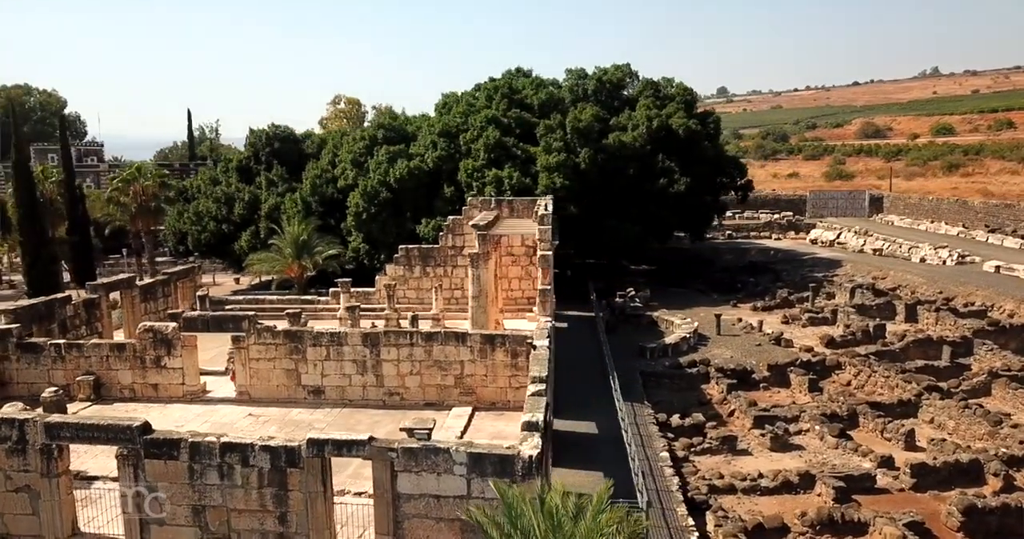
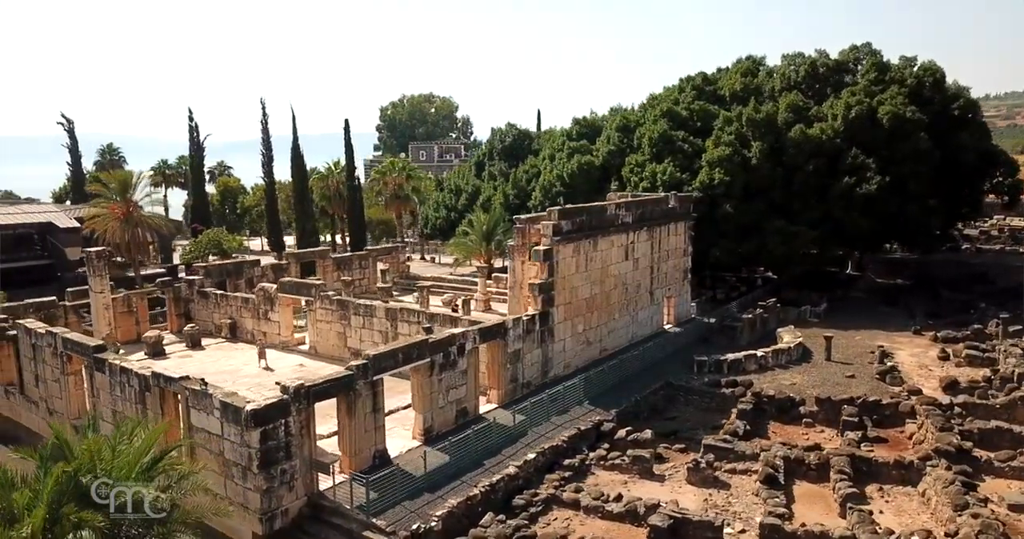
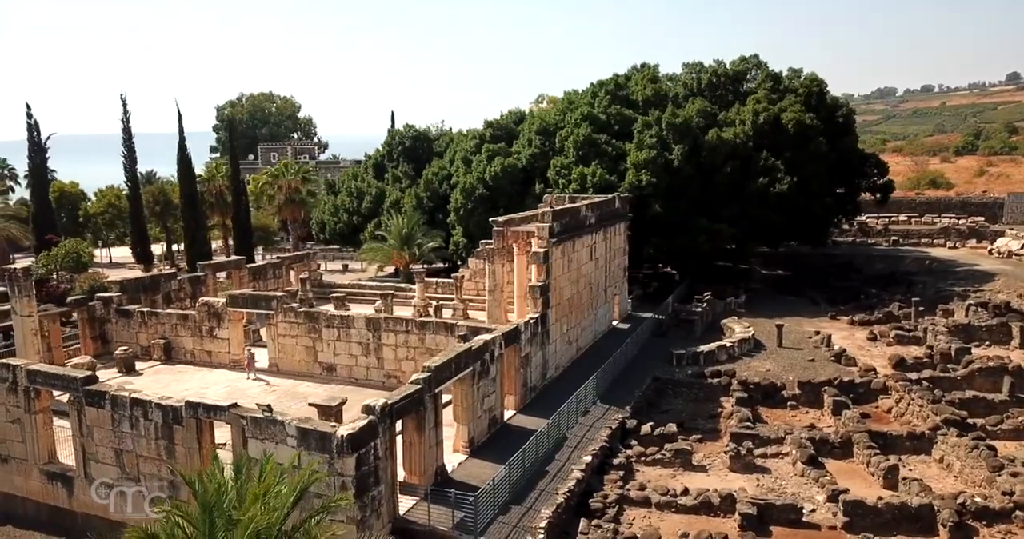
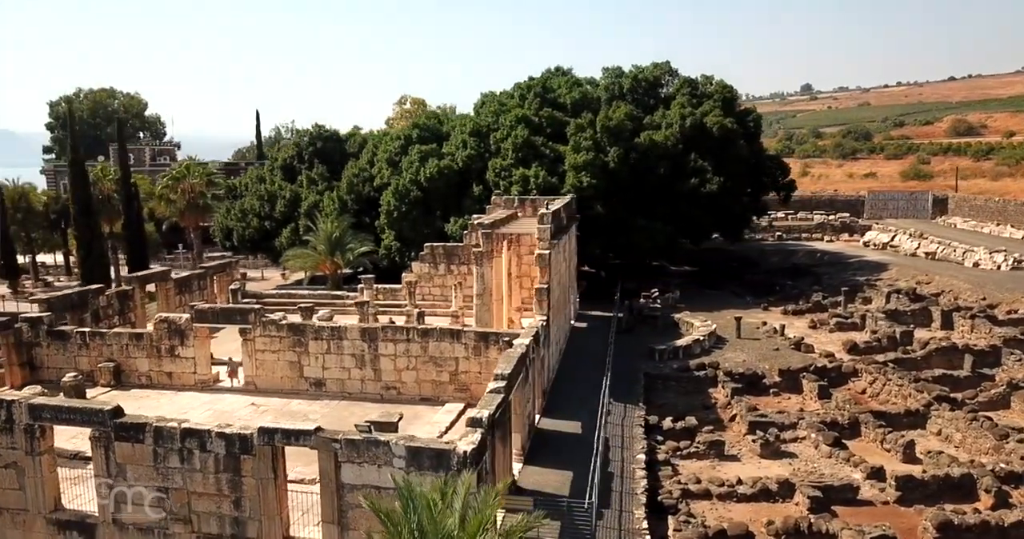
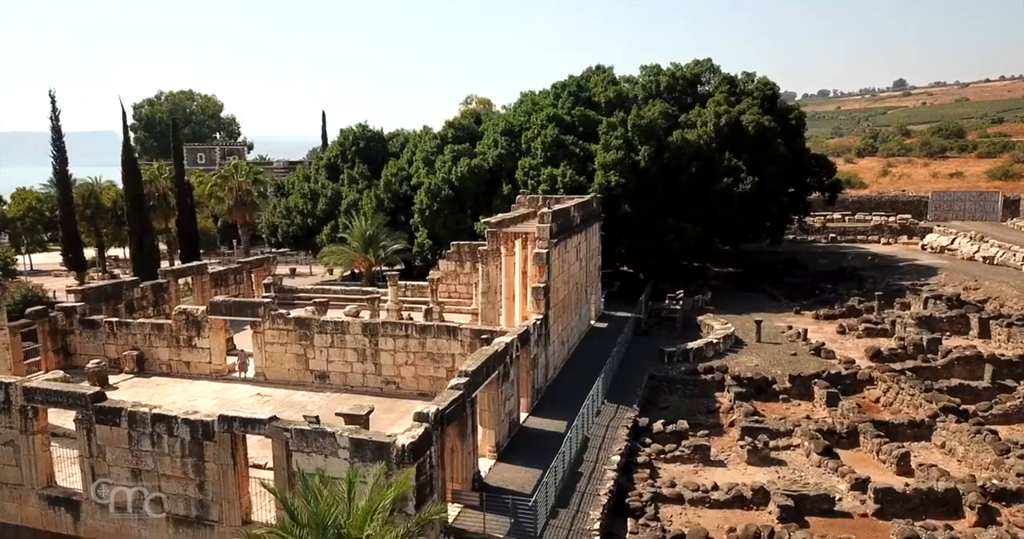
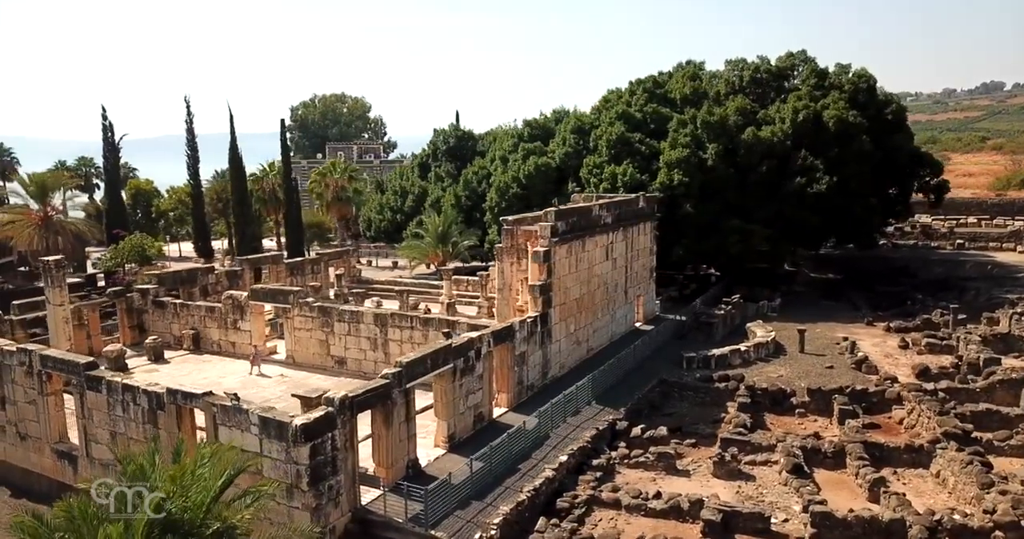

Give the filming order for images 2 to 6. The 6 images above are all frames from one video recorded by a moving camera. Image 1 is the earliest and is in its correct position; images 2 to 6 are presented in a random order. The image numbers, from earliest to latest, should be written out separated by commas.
4, 5, 3, 6, 2
